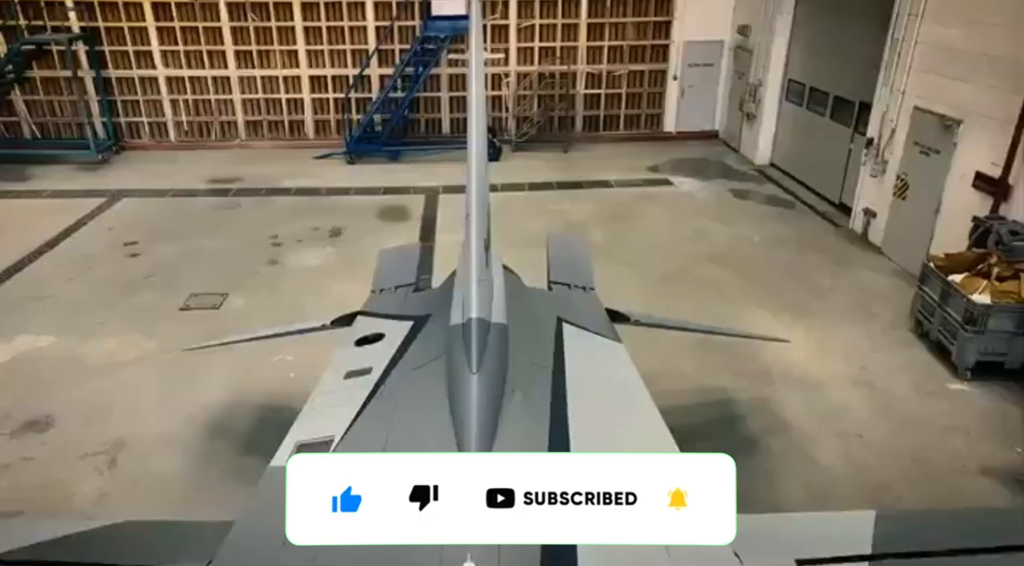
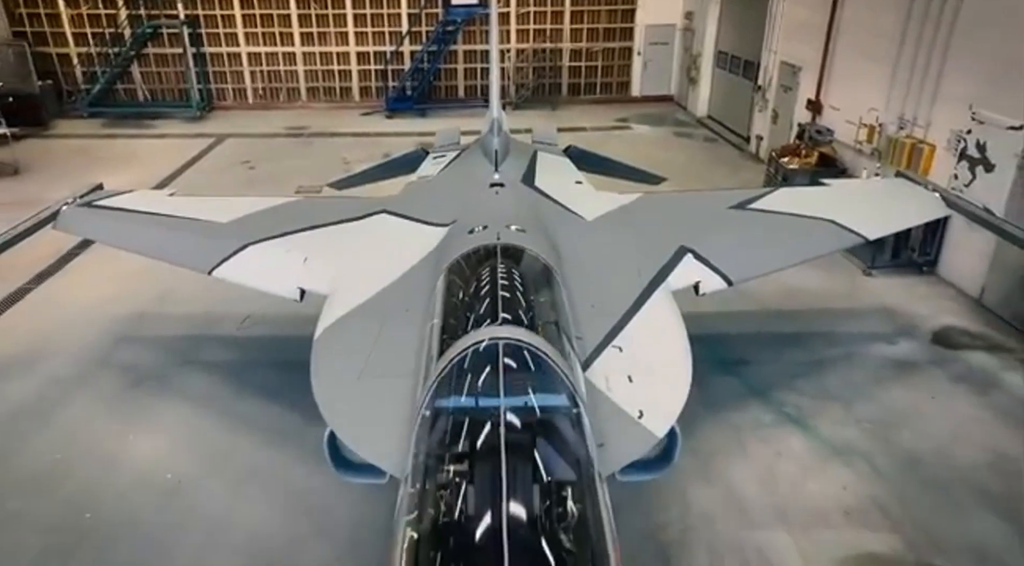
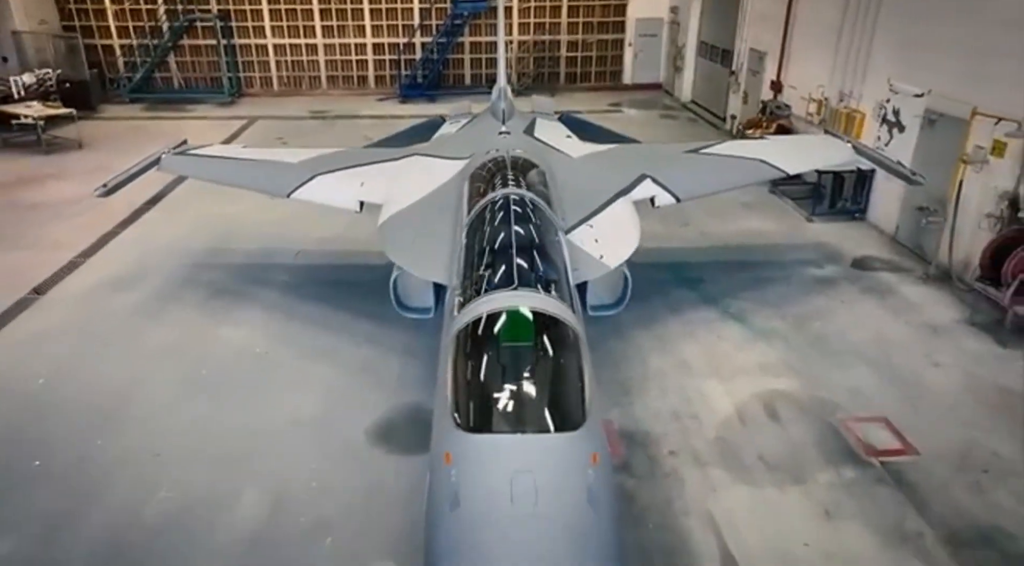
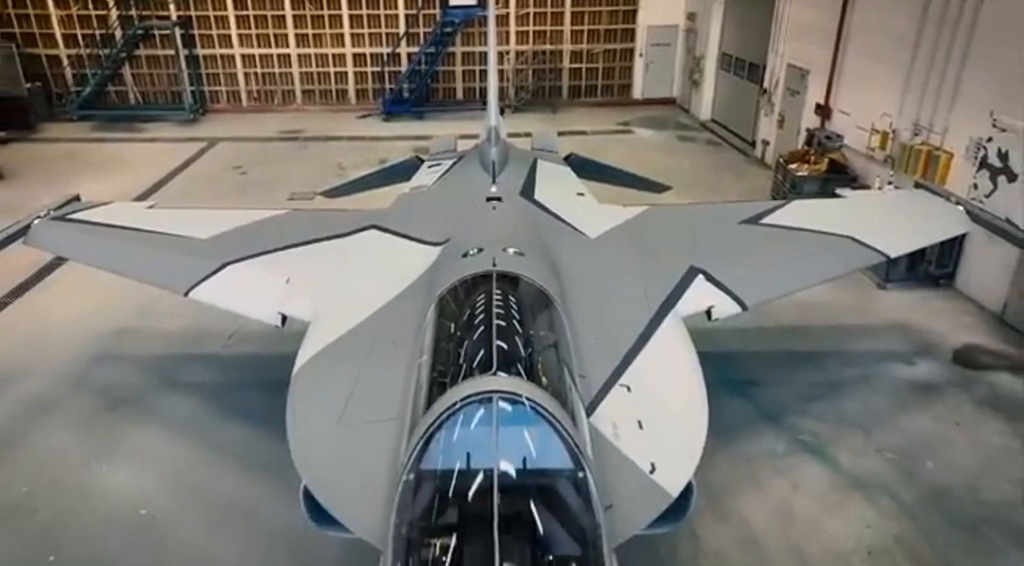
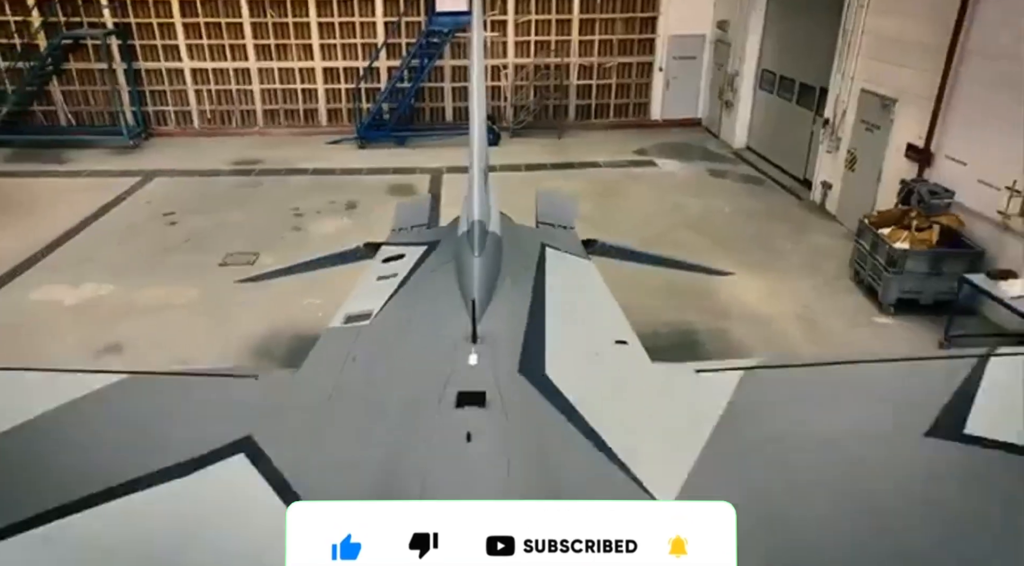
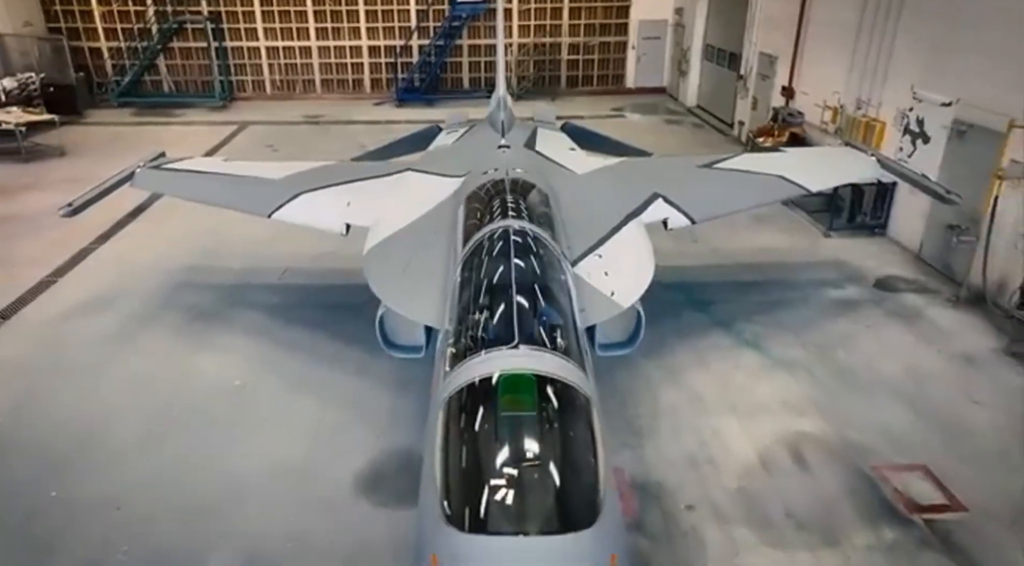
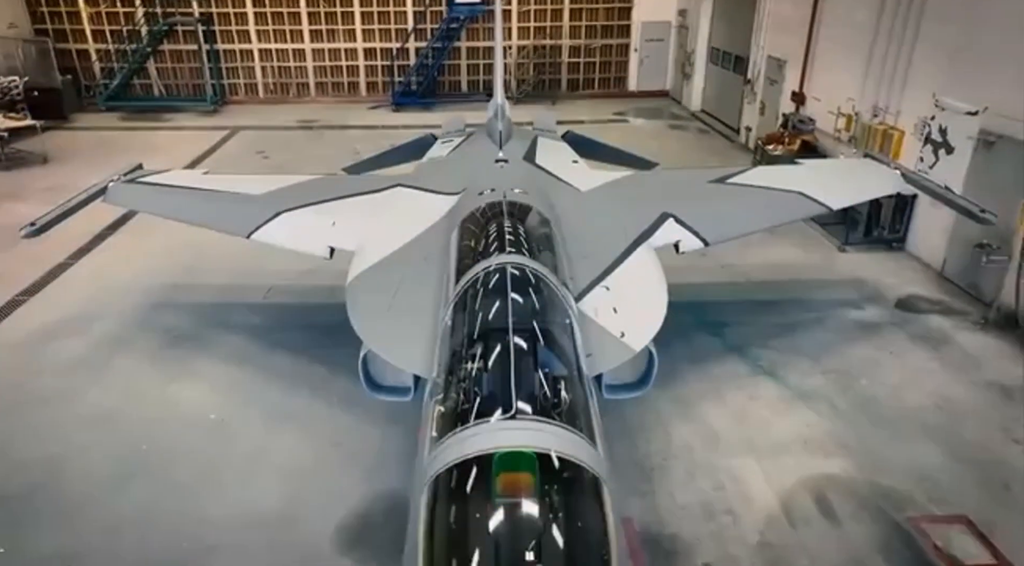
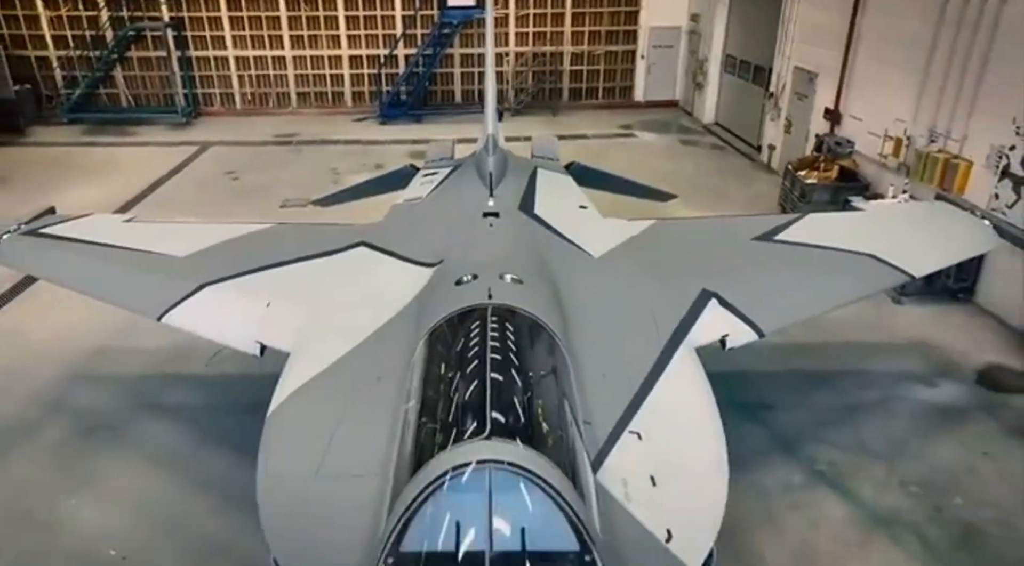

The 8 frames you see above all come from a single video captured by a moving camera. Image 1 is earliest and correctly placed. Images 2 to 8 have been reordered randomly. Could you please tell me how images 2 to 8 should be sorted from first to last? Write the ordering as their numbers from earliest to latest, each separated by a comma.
5, 8, 4, 2, 7, 6, 3
